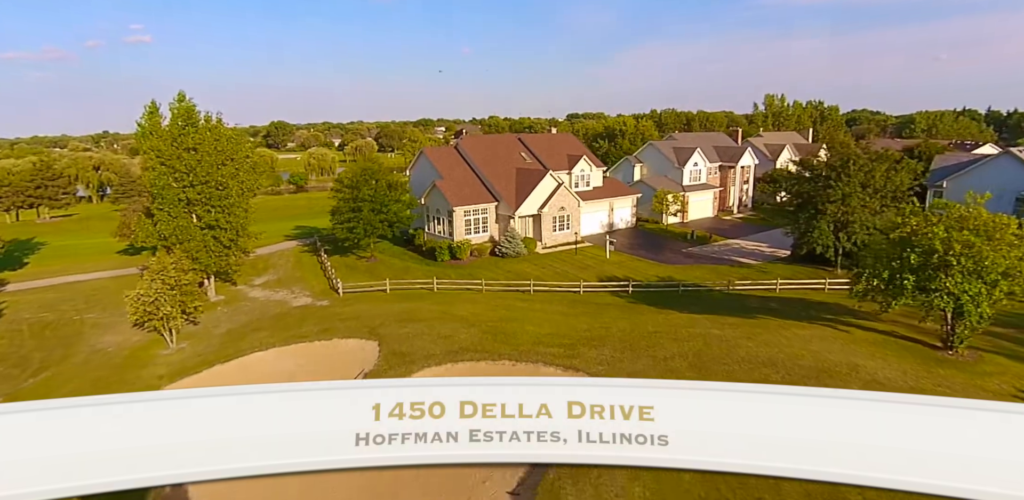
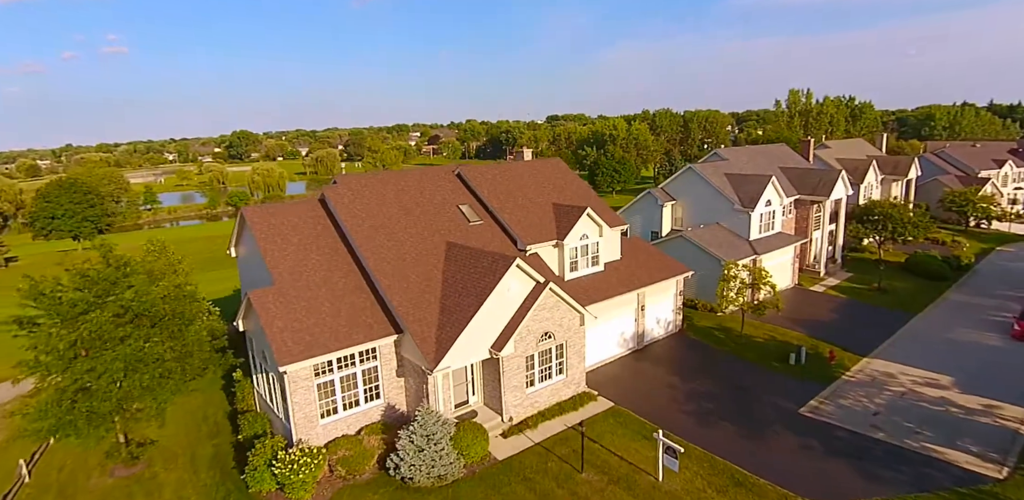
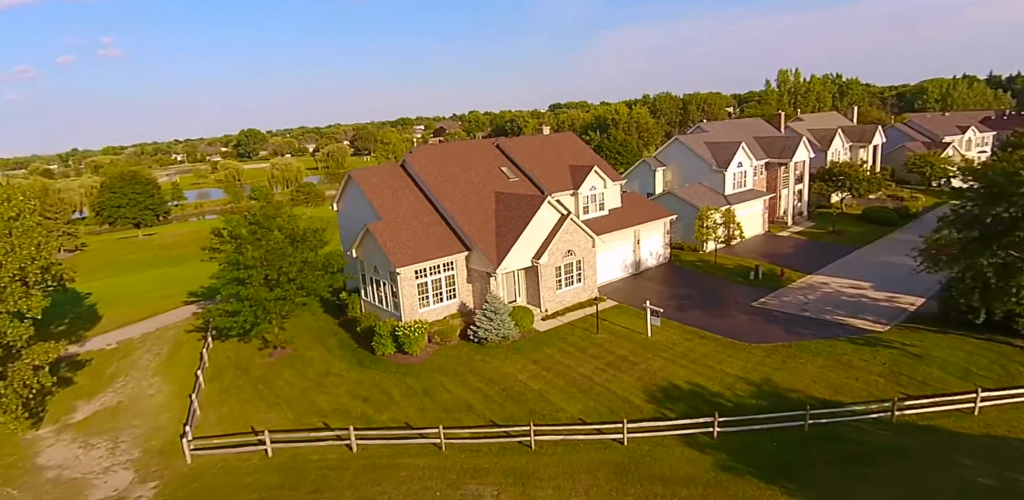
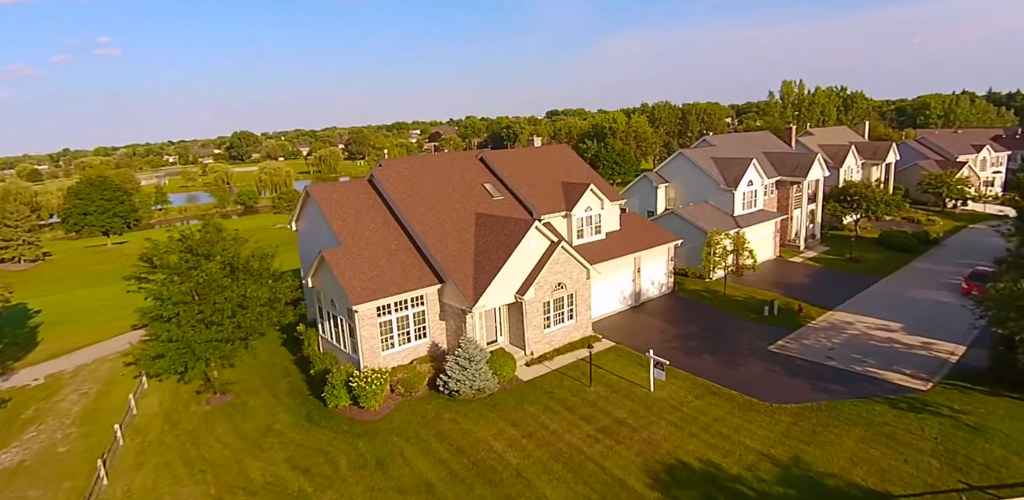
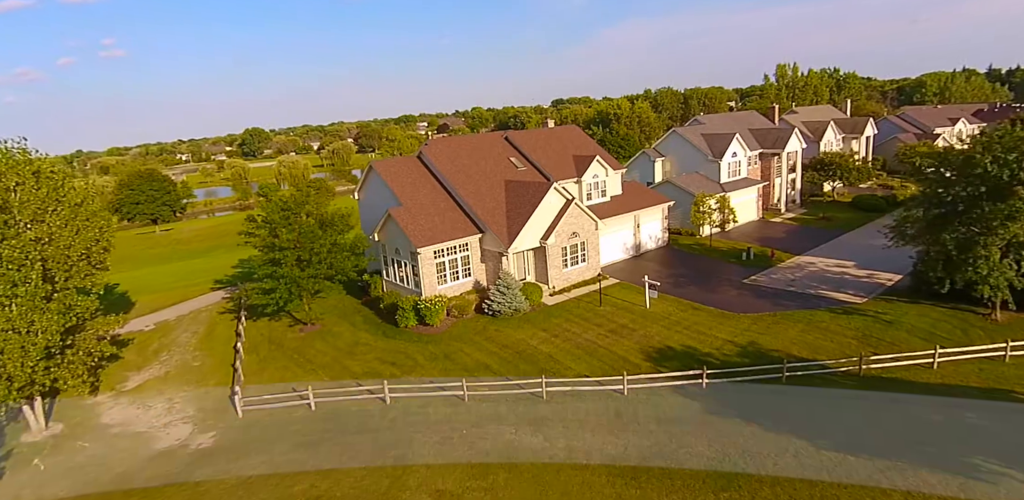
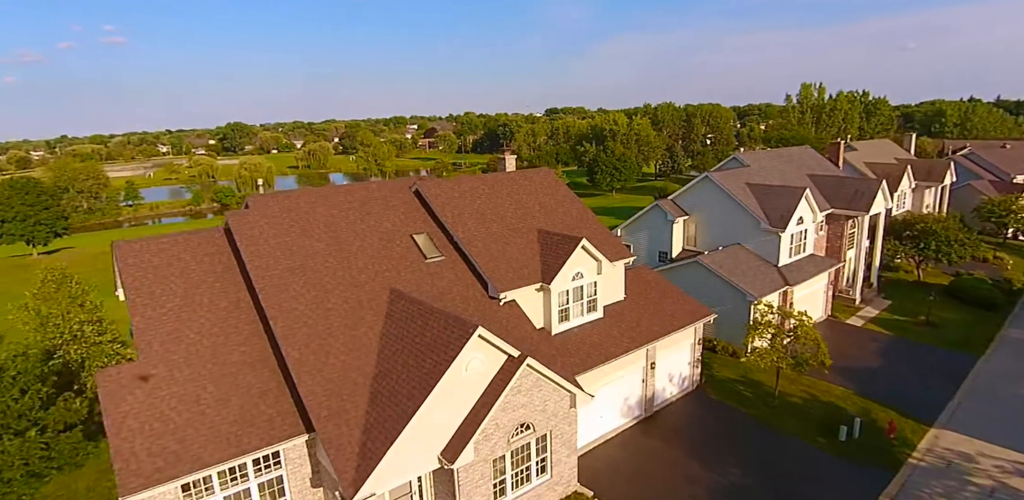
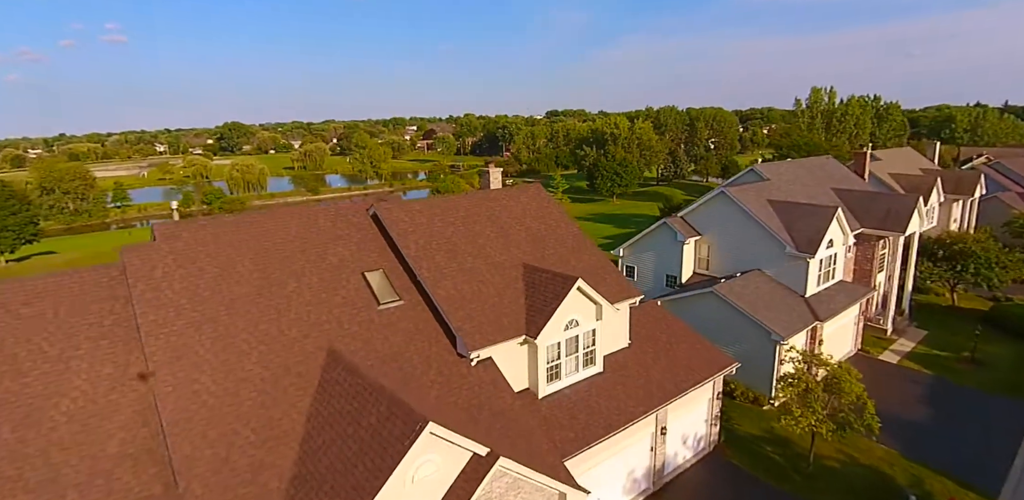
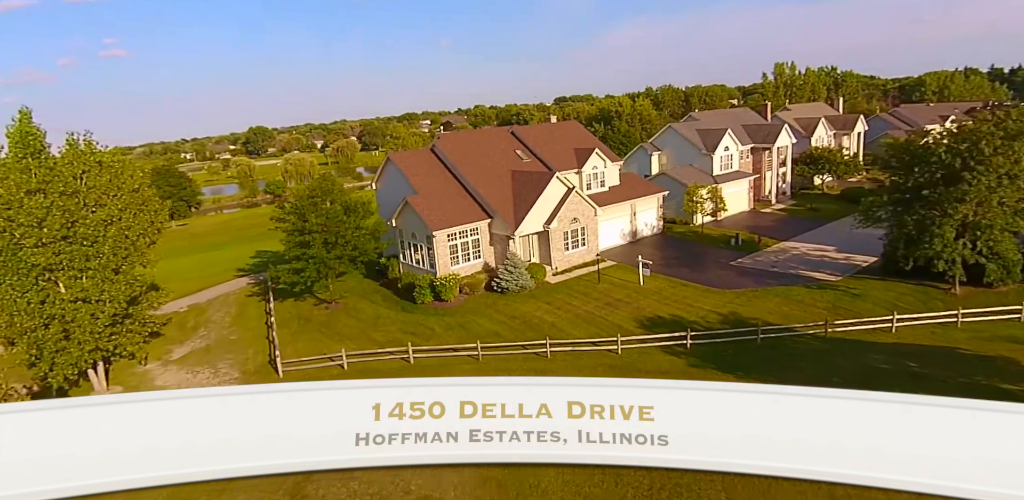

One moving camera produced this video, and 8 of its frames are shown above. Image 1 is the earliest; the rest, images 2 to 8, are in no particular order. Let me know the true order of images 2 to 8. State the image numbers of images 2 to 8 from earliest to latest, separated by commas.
8, 5, 3, 4, 2, 6, 7
